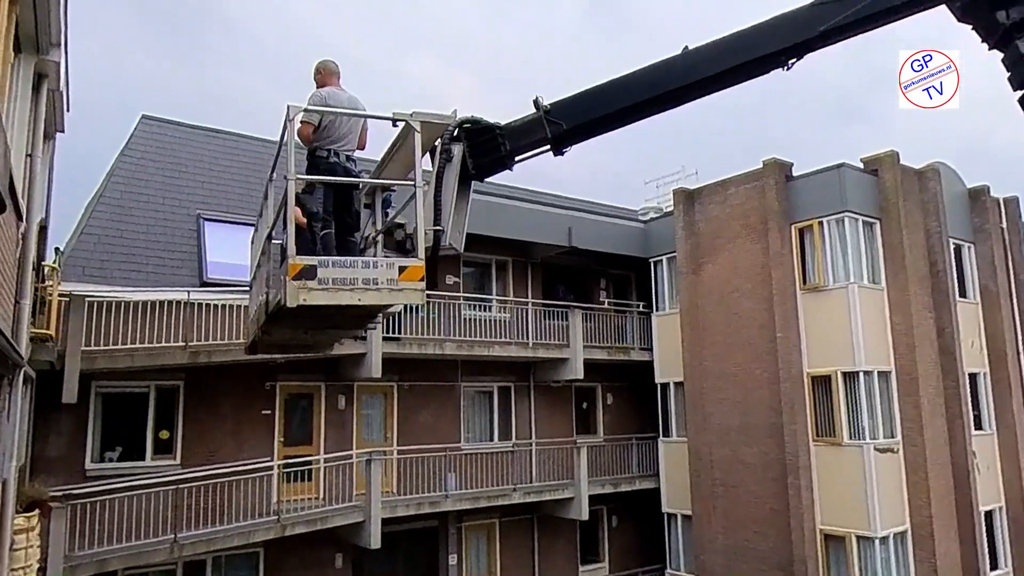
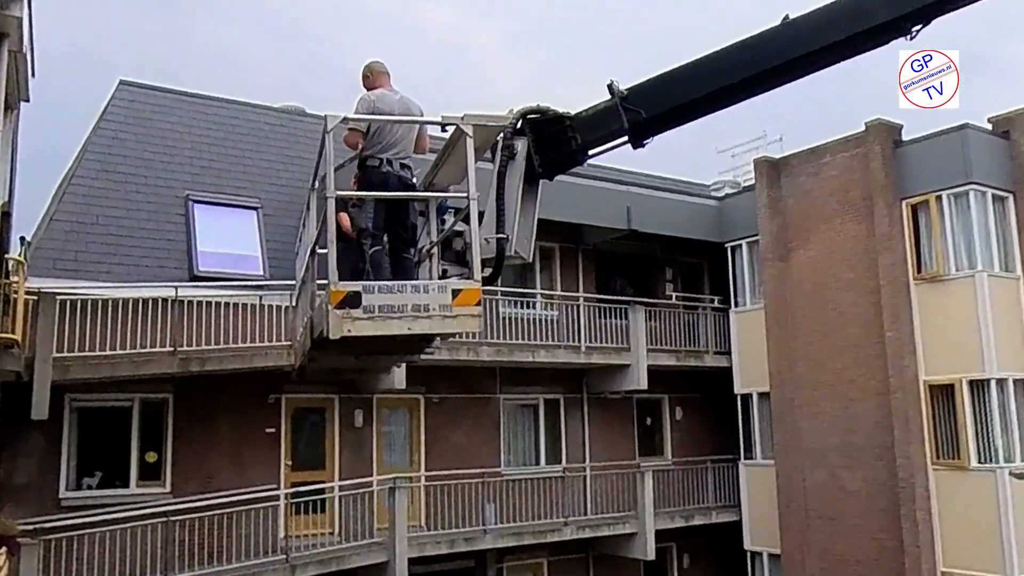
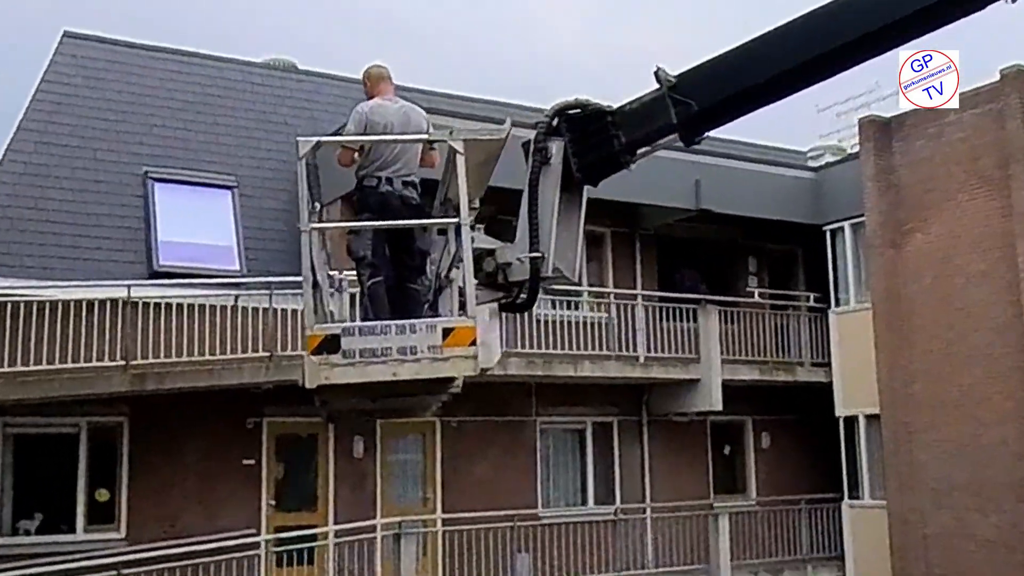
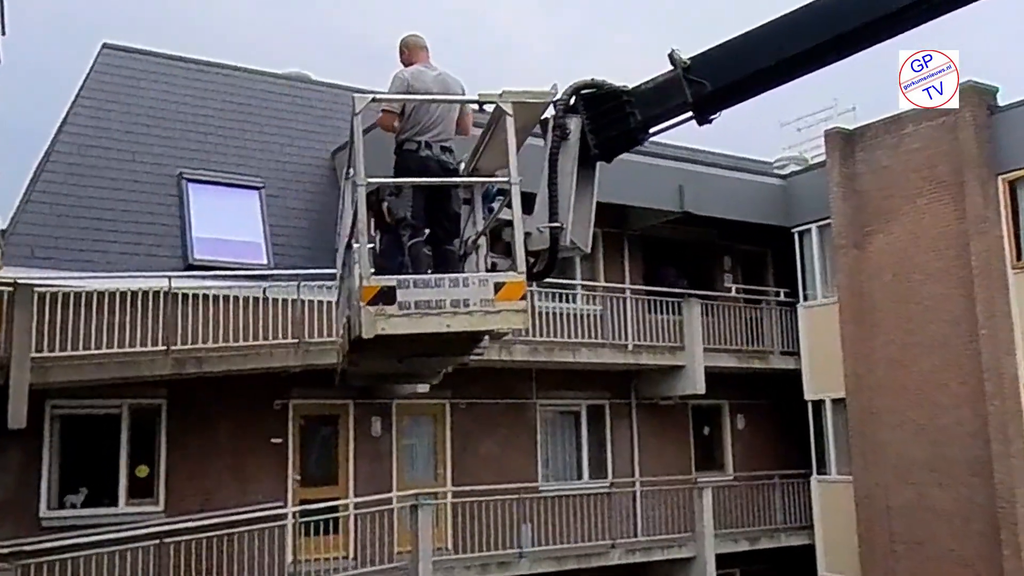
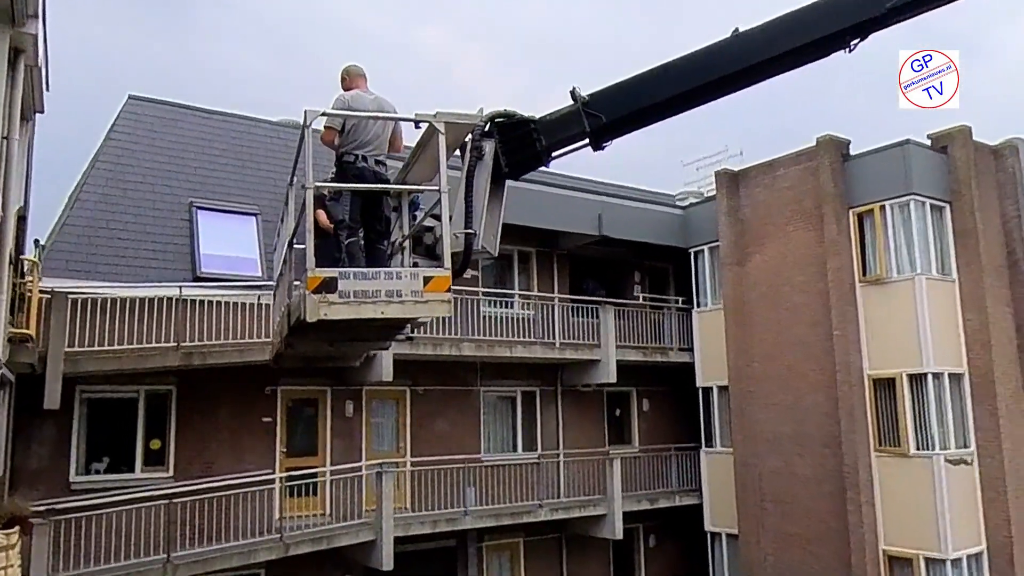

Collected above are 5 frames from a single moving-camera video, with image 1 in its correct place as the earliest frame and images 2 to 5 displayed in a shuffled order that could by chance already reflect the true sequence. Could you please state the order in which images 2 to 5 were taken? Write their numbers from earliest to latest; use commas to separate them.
5, 2, 4, 3
